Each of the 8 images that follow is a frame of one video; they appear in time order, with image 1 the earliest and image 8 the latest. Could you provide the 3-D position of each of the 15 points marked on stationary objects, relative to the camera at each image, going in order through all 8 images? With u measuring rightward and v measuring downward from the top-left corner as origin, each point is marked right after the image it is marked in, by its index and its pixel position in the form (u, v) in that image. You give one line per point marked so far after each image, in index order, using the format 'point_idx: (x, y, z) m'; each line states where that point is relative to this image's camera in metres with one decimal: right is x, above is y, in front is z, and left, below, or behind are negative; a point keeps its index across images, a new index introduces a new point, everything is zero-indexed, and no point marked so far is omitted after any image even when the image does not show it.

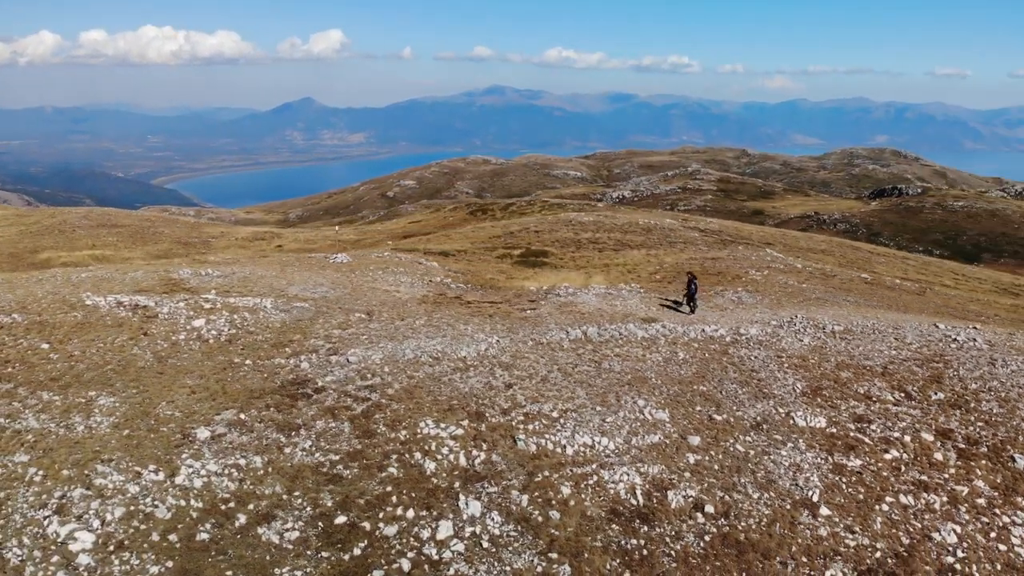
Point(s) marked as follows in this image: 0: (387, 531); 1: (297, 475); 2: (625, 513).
0: (-2.6, -5.2, +17.8) m
1: (-4.9, -4.3, +19.2) m
2: (+2.6, -5.0, +18.4) m
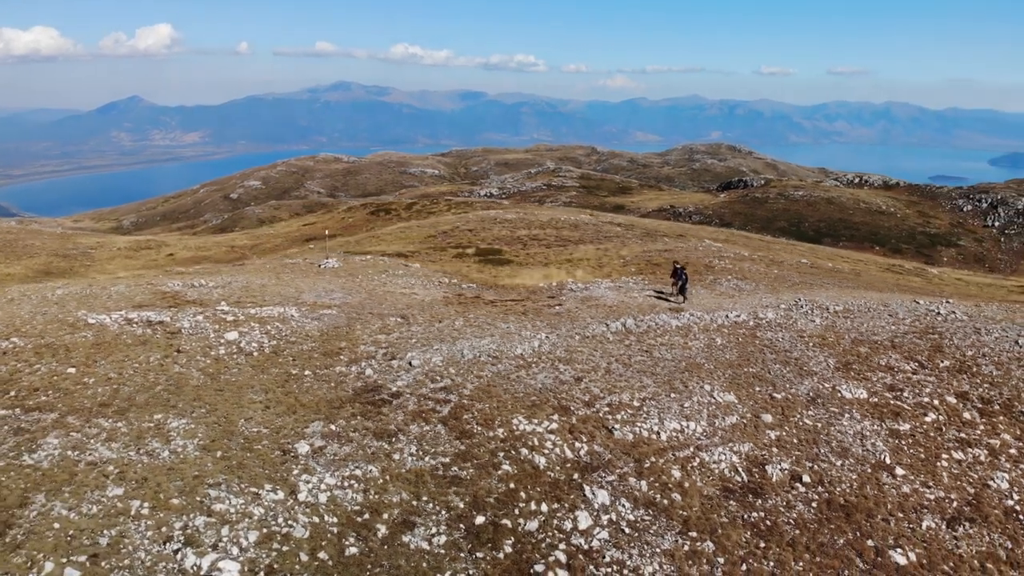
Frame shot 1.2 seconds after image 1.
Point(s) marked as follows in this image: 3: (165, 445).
0: (+0.4, -5.2, +18.2) m
1: (-2.1, -4.5, +19.2) m
2: (+5.4, -4.8, +19.7) m
3: (-8.1, -3.7, +19.6) m
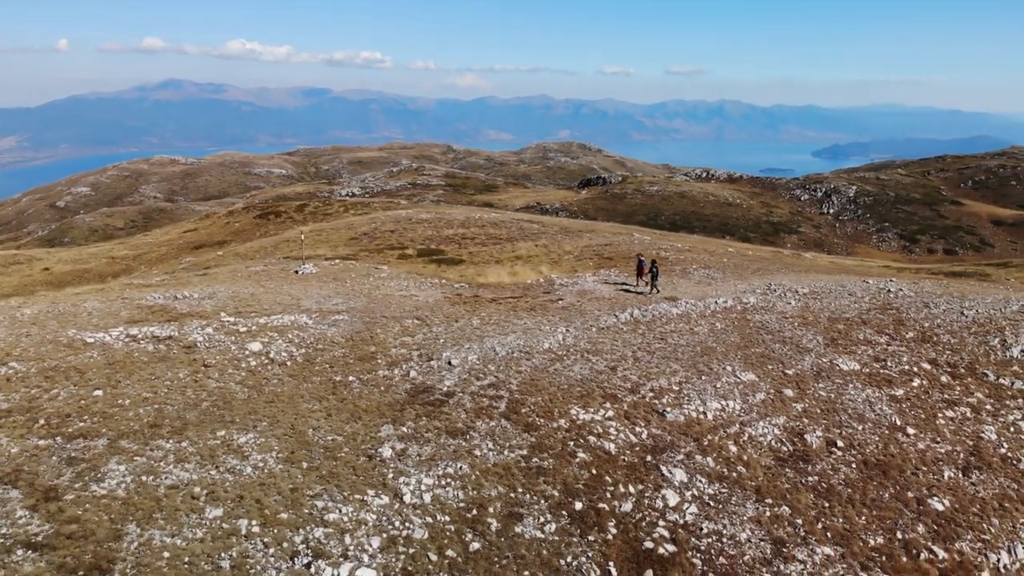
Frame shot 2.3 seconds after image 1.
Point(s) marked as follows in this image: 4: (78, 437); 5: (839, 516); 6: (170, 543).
0: (+2.6, -5.0, +19.2) m
1: (0.0, -4.4, +19.7) m
2: (+7.2, -4.4, +21.6) m
3: (-6.1, -4.0, +19.0) m
4: (-10.2, -3.6, +19.7) m
5: (+7.8, -5.4, +19.8) m
6: (-6.7, -5.0, +16.5) m
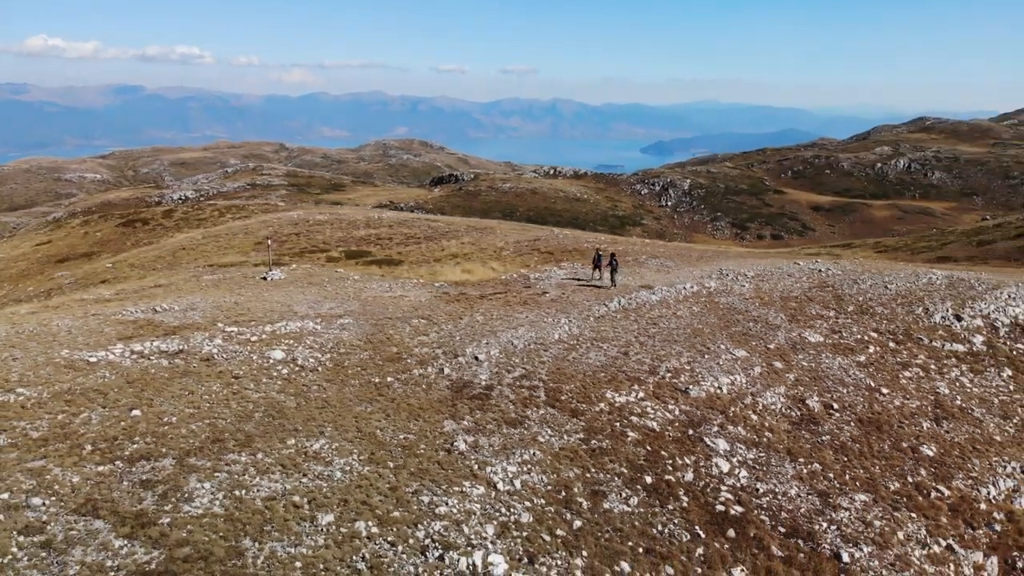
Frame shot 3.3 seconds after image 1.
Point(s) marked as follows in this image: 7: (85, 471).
0: (+4.4, -4.7, +20.8) m
1: (+1.7, -4.2, +20.8) m
2: (+8.4, -3.9, +24.1) m
3: (-4.2, -4.1, +18.9) m
4: (-8.4, -3.9, +18.8) m
5: (+9.4, -4.8, +22.5) m
6: (-4.2, -5.2, +16.3) m
7: (-9.3, -4.0, +18.2) m
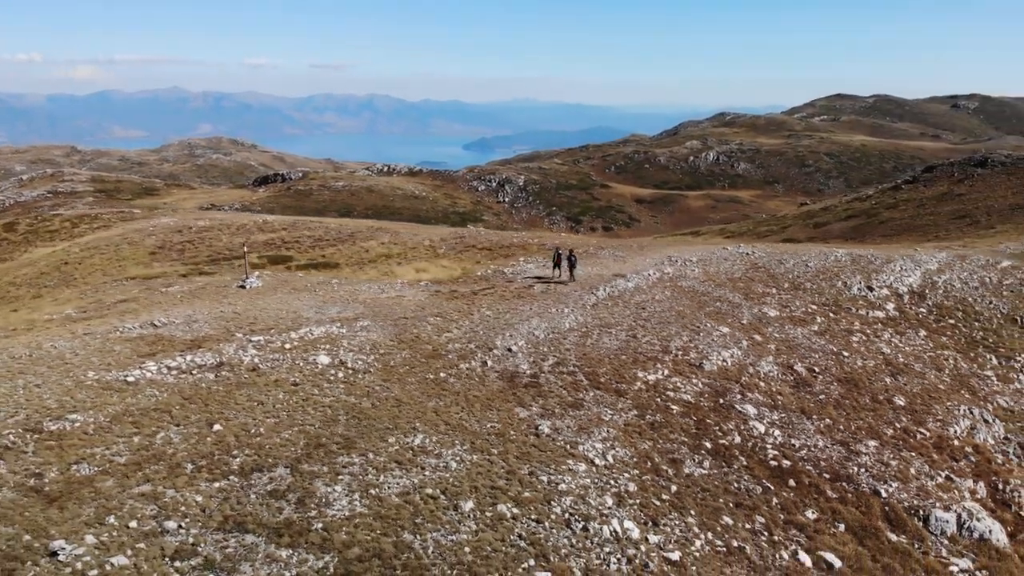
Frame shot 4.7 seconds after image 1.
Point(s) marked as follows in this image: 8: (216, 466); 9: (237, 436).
0: (+6.3, -4.2, +23.3) m
1: (+3.6, -3.9, +22.6) m
2: (+9.4, -3.2, +27.3) m
3: (-1.7, -4.0, +19.5) m
4: (-5.8, -4.1, +18.4) m
5: (+10.8, -4.1, +26.0) m
6: (-1.1, -5.1, +17.0) m
7: (-6.6, -4.3, +17.7) m
8: (-6.6, -4.0, +18.5) m
9: (-6.5, -3.5, +19.7) m
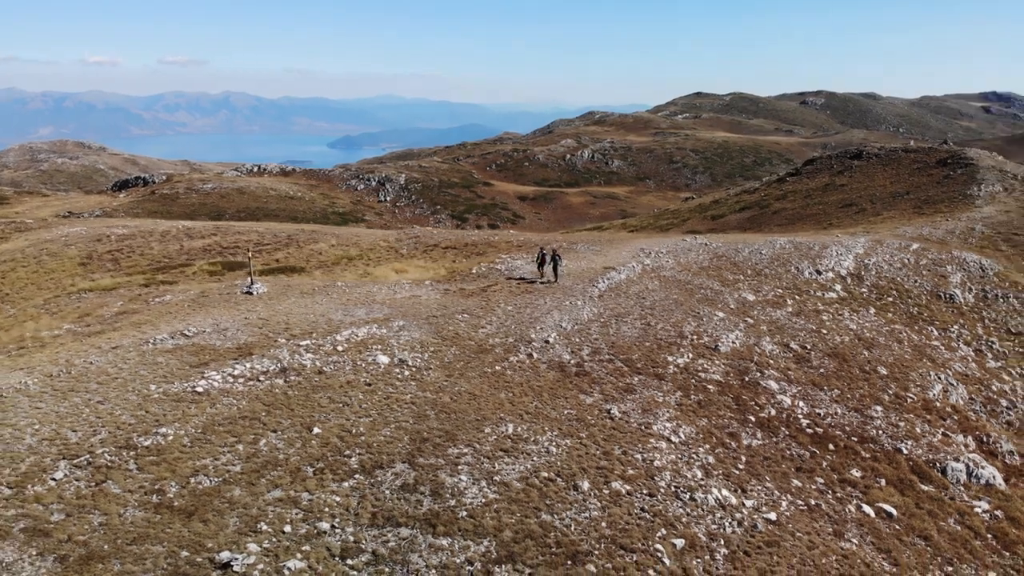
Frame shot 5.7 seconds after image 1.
0: (+8.0, -3.8, +25.5) m
1: (+5.4, -3.6, +24.4) m
2: (+10.4, -2.6, +30.0) m
3: (+0.7, -3.9, +20.5) m
4: (-3.1, -4.1, +18.8) m
5: (+11.9, -3.4, +28.8) m
6: (+1.8, -5.0, +18.1) m
7: (-3.8, -4.3, +17.9) m
8: (-4.0, -4.0, +18.7) m
9: (-4.1, -3.6, +19.9) m
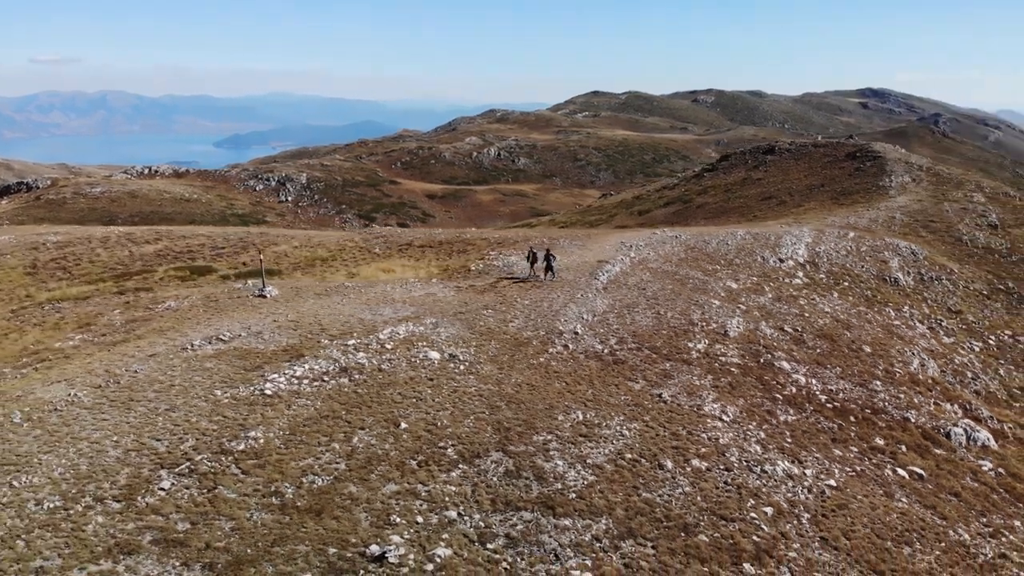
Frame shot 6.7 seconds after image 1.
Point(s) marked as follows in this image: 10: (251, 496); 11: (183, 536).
0: (+9.2, -3.3, +27.4) m
1: (+6.8, -3.2, +26.0) m
2: (+11.0, -2.1, +32.1) m
3: (+2.6, -3.7, +21.5) m
4: (-0.9, -4.0, +19.3) m
5: (+12.7, -2.9, +31.2) m
6: (+4.0, -4.7, +19.3) m
7: (-1.5, -4.3, +18.4) m
8: (-1.8, -4.0, +19.1) m
9: (-2.1, -3.5, +20.3) m
10: (-5.4, -4.3, +17.2) m
11: (-6.3, -4.7, +15.8) m
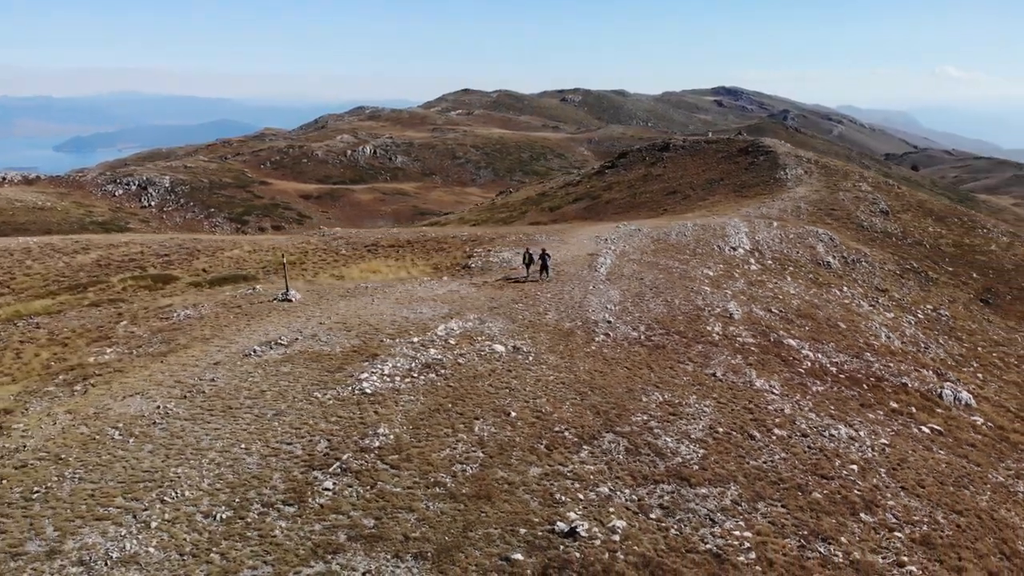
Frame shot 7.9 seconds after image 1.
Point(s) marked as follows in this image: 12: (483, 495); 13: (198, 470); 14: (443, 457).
0: (+10.7, -2.7, +30.1) m
1: (+8.5, -2.7, +28.3) m
2: (+11.6, -1.4, +35.1) m
3: (+5.1, -3.3, +23.2) m
4: (+2.0, -3.8, +20.5) m
5: (+13.5, -2.1, +34.4) m
6: (+6.9, -4.3, +21.2) m
7: (+1.6, -4.1, +19.5) m
8: (+1.2, -3.8, +20.2) m
9: (+0.7, -3.3, +21.2) m
10: (-2.1, -4.3, +17.7) m
11: (-2.7, -4.7, +16.1) m
12: (-0.6, -4.4, +17.6) m
13: (-6.9, -4.0, +18.1) m
14: (-1.6, -3.9, +19.0) m
